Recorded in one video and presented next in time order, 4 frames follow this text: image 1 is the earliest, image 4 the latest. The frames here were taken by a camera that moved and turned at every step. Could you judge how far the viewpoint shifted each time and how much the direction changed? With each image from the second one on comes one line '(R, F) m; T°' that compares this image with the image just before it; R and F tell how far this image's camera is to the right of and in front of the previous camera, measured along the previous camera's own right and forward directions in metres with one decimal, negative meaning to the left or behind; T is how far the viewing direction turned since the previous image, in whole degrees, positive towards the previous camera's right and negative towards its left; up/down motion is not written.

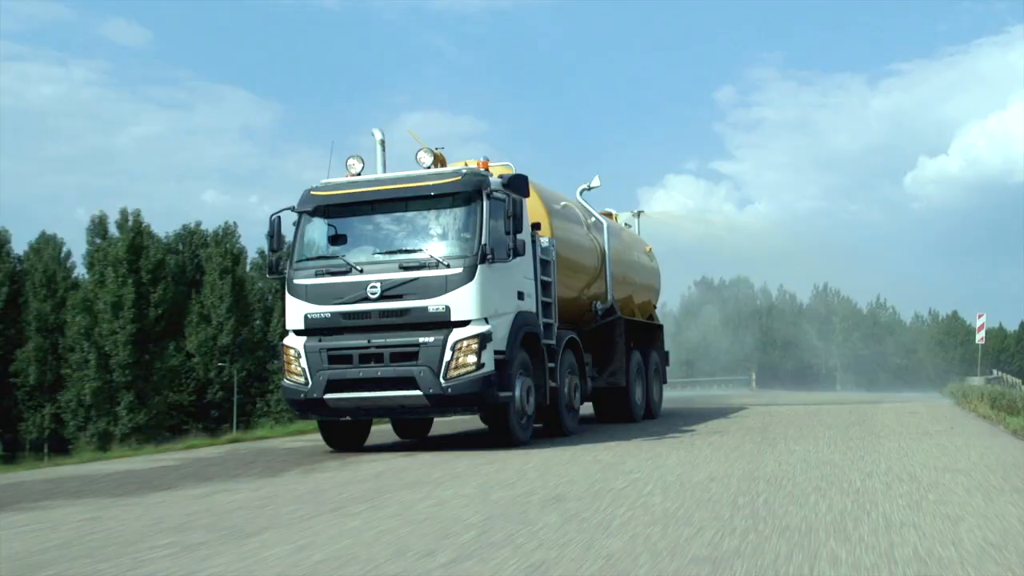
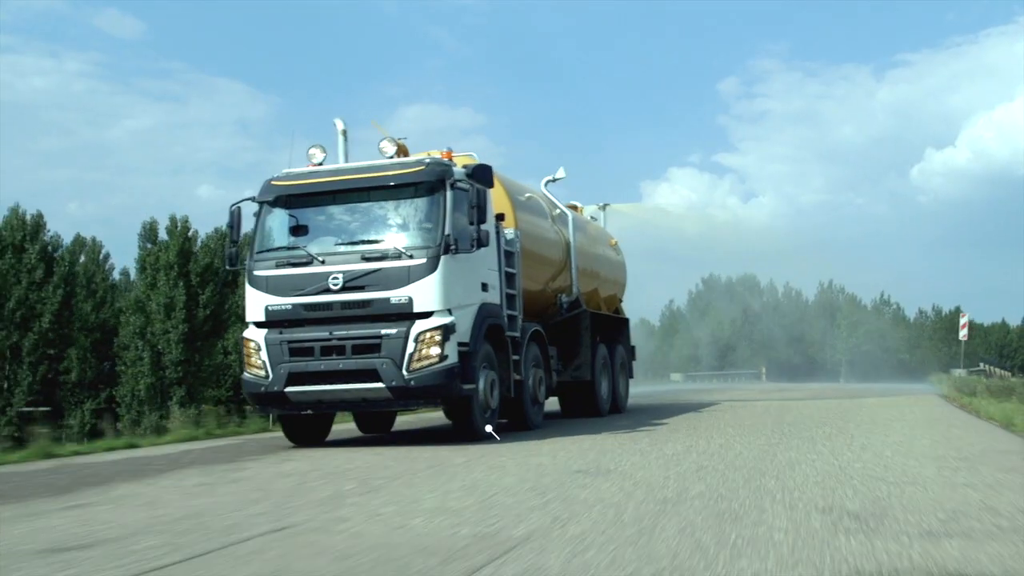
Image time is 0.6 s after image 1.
(+0.5, +0.2) m; -1°
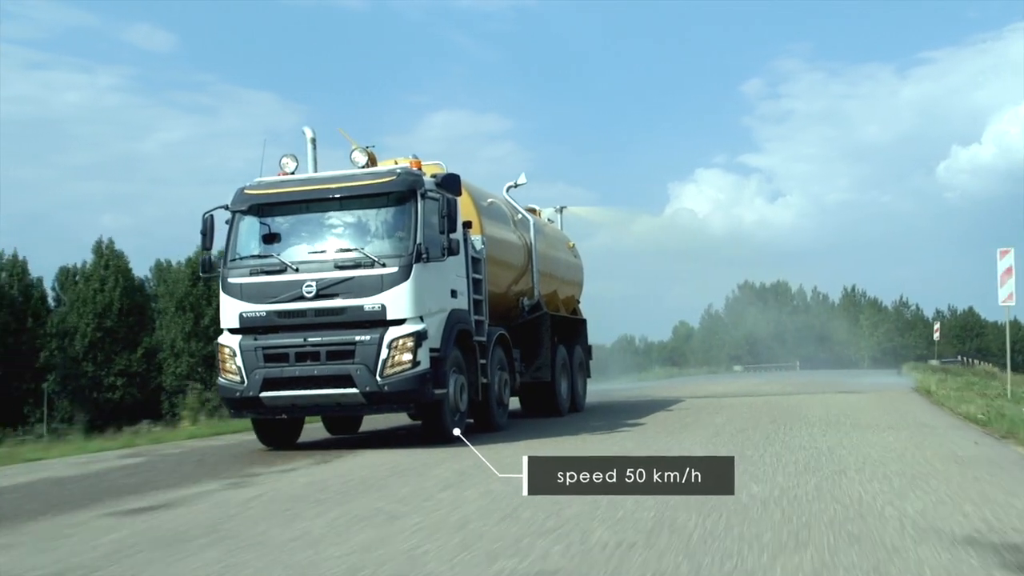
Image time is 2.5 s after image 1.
(+0.8, -0.2) m; -2°
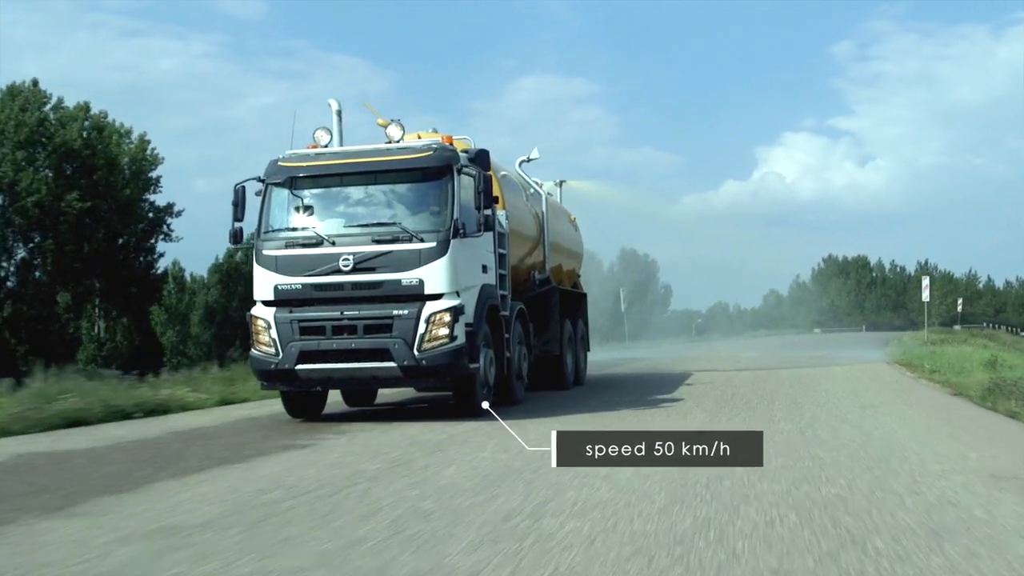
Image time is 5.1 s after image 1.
(+0.8, 0.0) m; -5°
